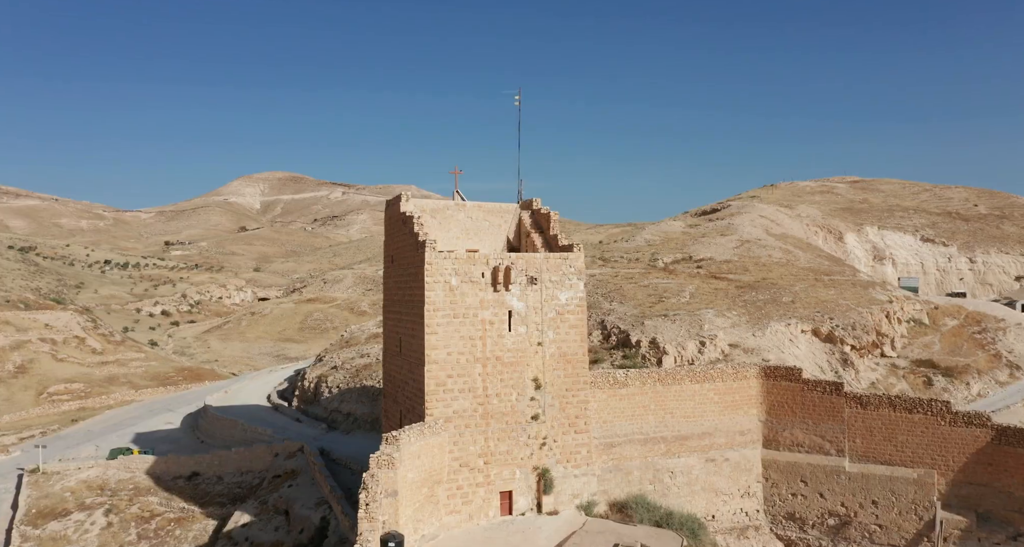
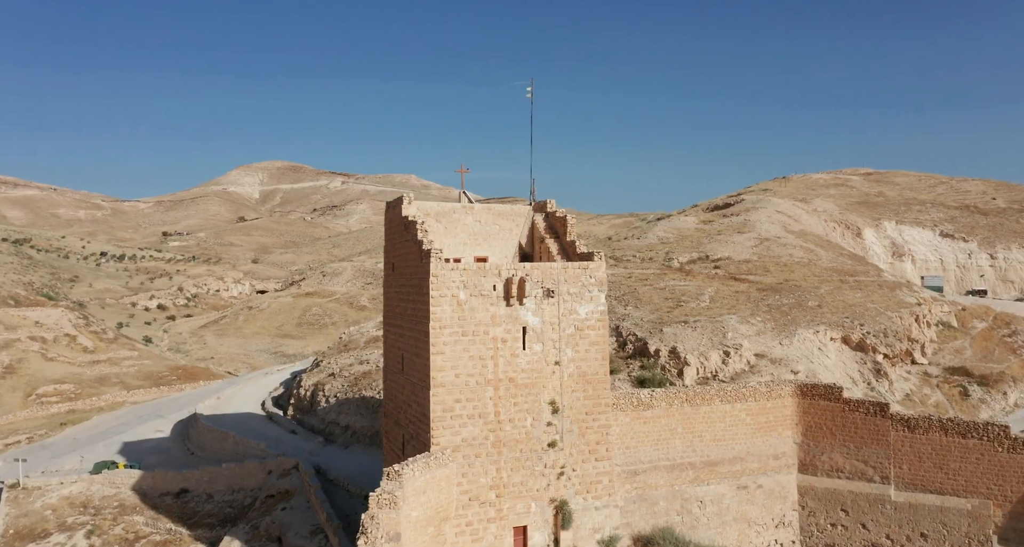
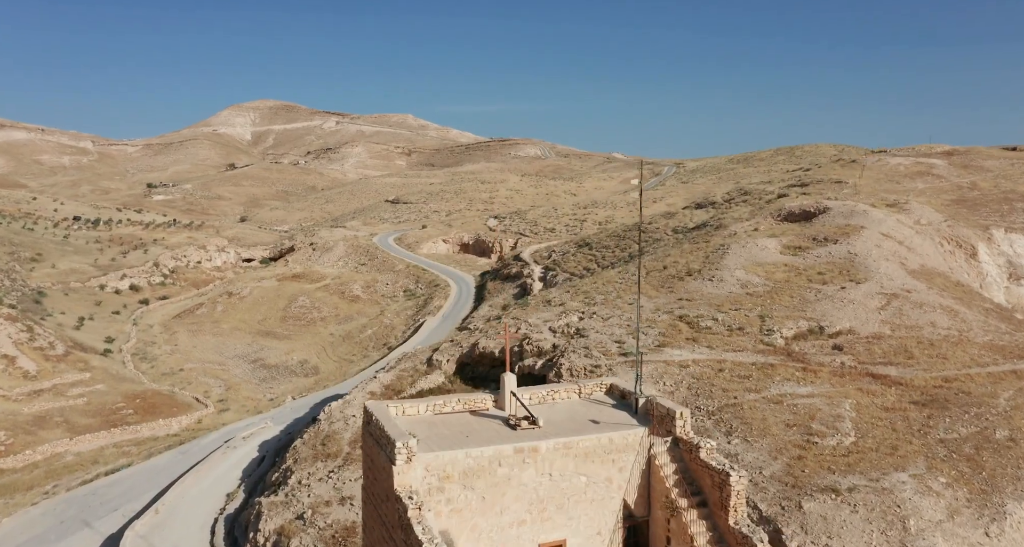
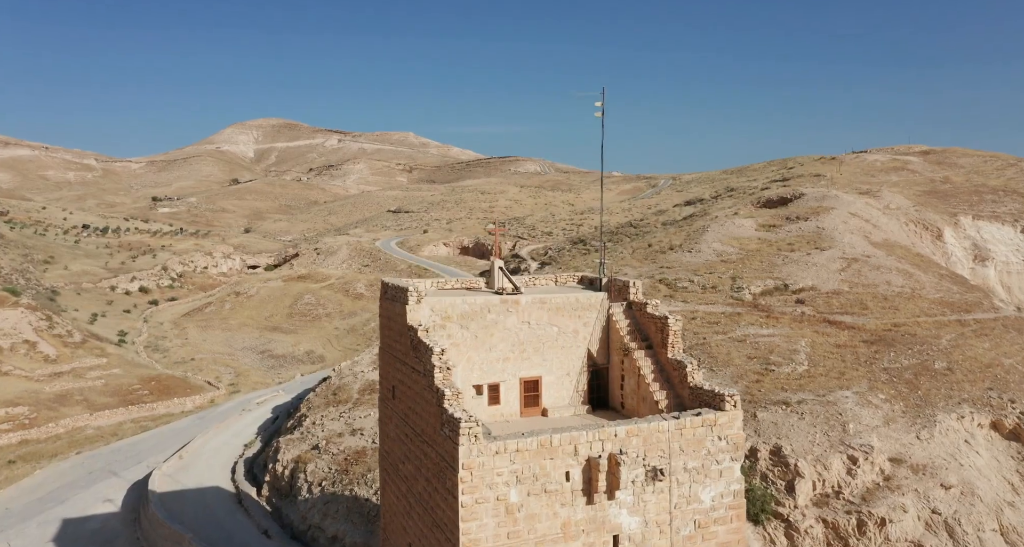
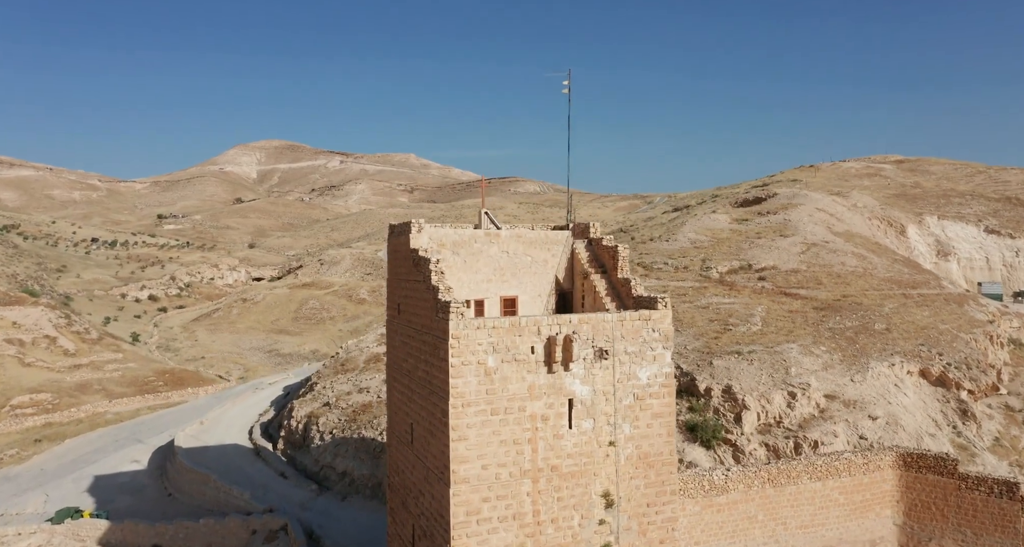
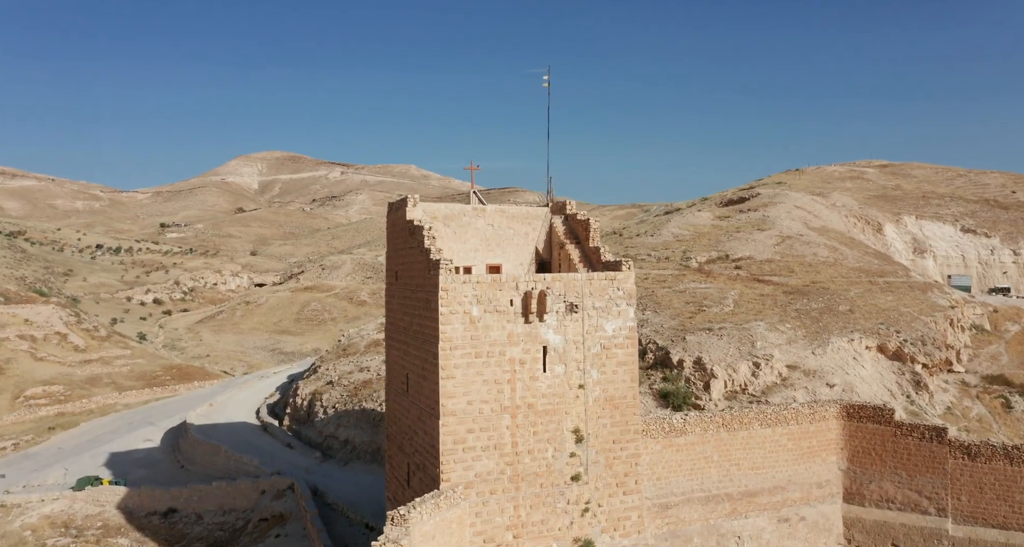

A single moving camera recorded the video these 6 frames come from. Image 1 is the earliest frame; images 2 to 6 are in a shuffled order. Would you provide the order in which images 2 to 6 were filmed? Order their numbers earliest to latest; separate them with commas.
2, 6, 5, 4, 3
